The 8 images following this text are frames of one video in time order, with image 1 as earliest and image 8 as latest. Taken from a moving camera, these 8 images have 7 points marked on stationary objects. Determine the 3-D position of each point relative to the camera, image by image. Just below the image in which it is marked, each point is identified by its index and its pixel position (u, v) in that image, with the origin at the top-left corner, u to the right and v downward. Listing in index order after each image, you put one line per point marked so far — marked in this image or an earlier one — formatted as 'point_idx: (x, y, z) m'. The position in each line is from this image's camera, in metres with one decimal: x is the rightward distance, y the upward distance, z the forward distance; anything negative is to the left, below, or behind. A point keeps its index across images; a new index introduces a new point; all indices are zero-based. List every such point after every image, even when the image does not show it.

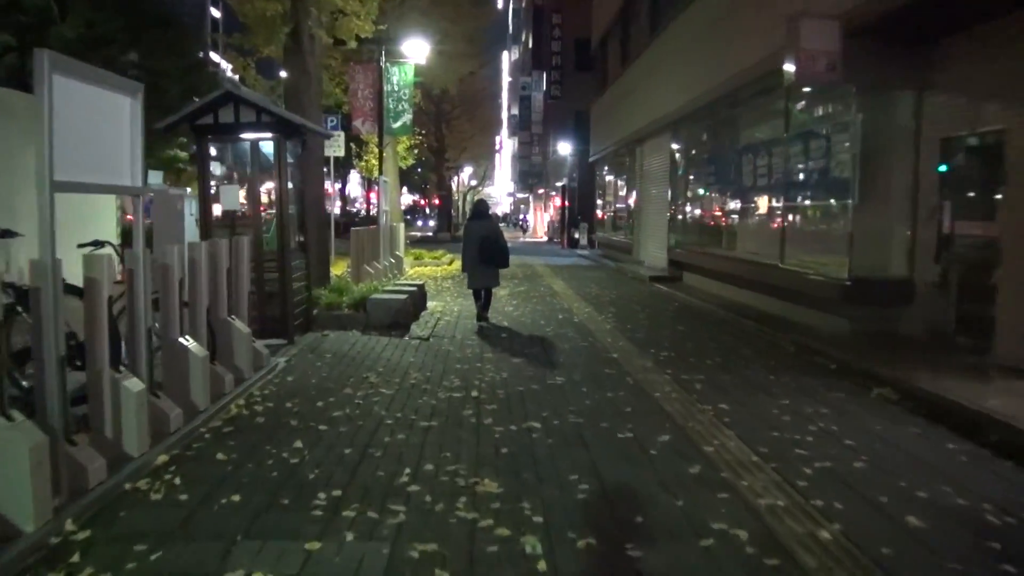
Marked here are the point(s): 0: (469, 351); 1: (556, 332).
0: (-0.4, -0.6, +8.9) m
1: (+0.5, -0.5, +10.5) m
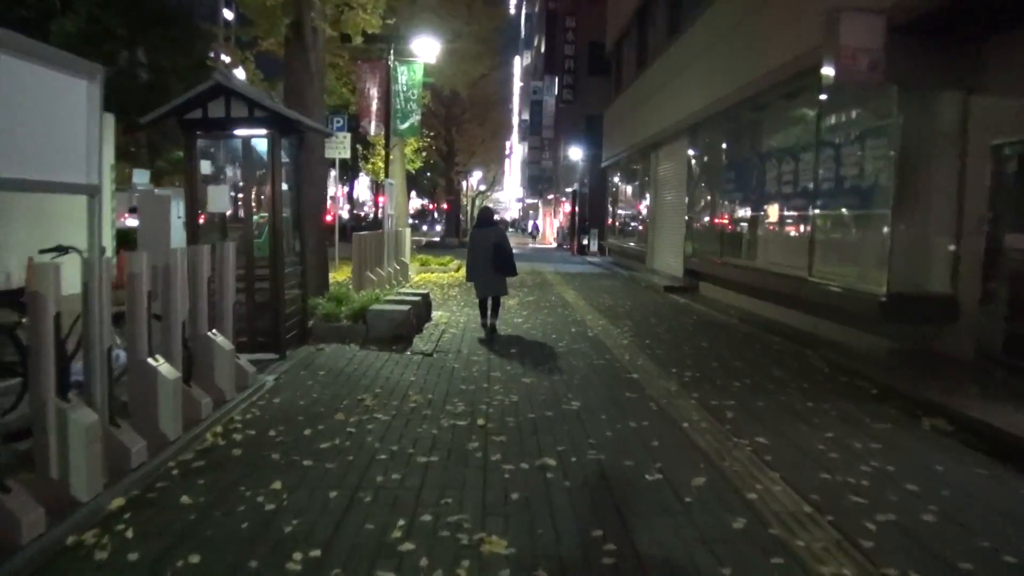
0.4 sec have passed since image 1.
0: (-0.3, -0.7, +8.2) m
1: (+0.6, -0.6, +9.8) m
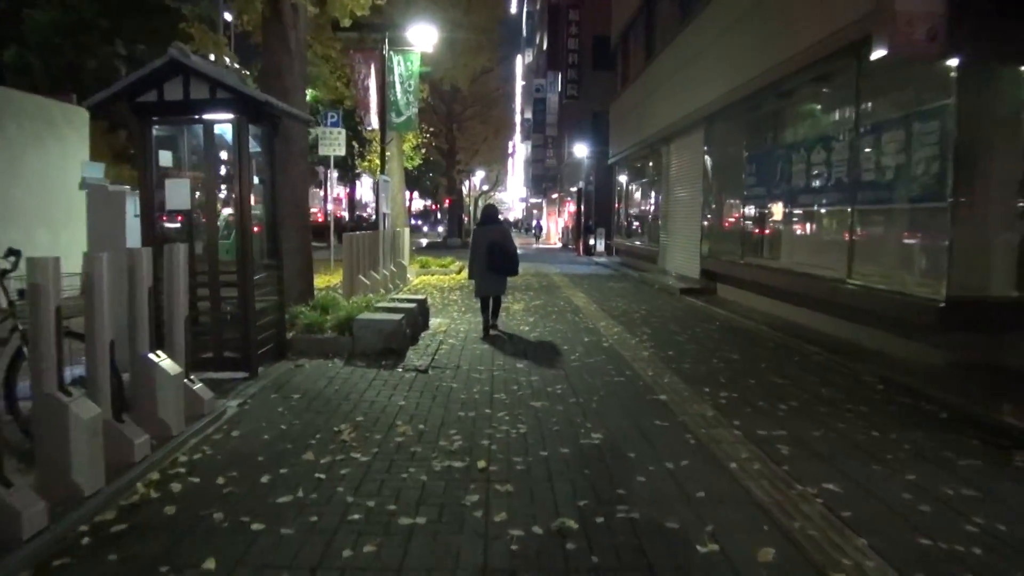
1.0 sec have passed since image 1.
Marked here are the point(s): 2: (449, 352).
0: (-0.3, -0.8, +7.0) m
1: (+0.7, -0.7, +8.6) m
2: (-0.6, -0.6, +8.9) m
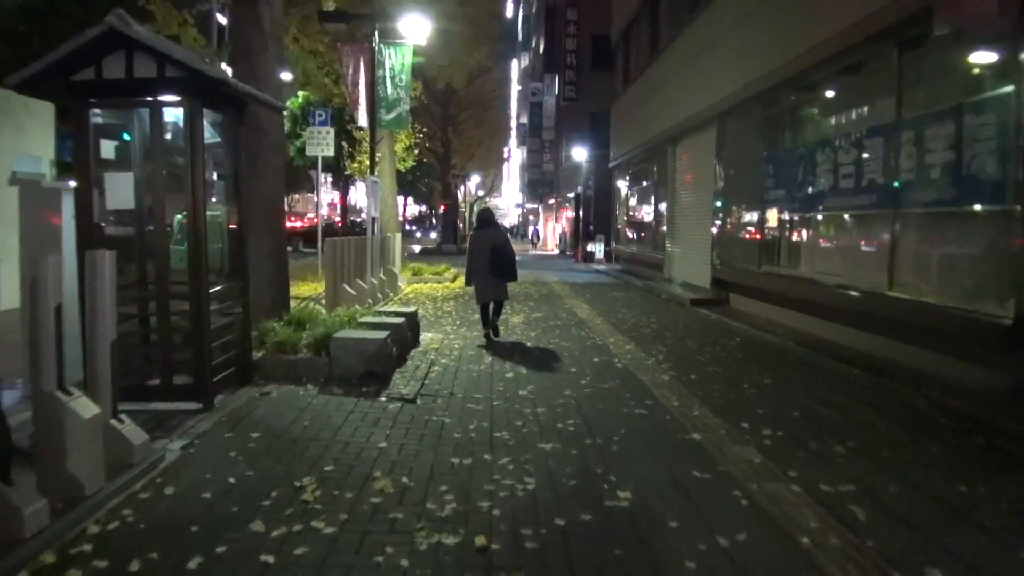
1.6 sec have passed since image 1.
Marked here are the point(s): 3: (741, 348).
0: (-0.3, -0.9, +5.9) m
1: (+0.7, -0.8, +7.5) m
2: (-0.6, -0.8, +7.8) m
3: (+2.6, -0.7, +10.0) m
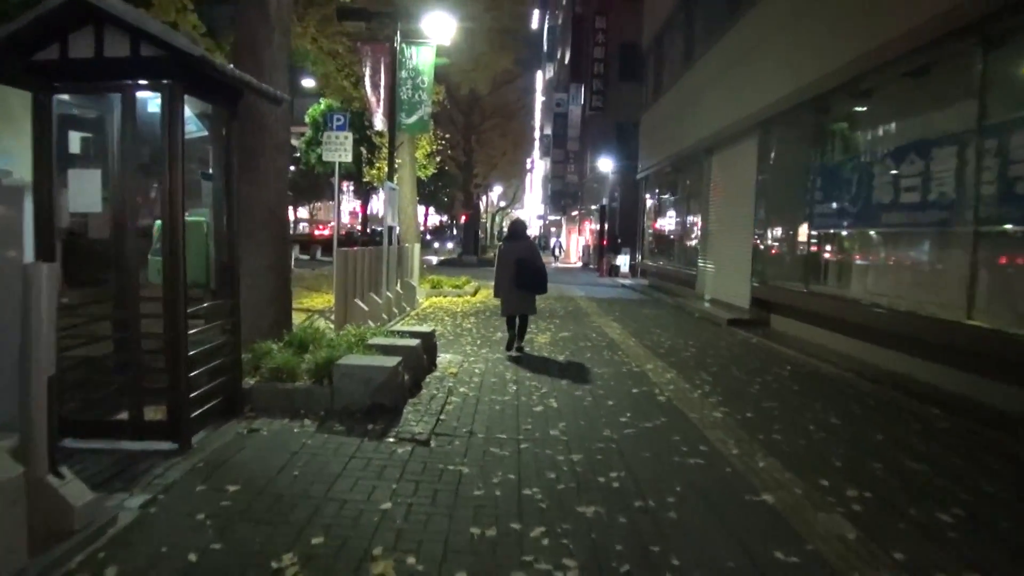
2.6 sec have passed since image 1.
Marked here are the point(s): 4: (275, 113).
0: (-0.1, -1.0, +4.9) m
1: (+0.9, -1.0, +6.5) m
2: (-0.4, -0.9, +6.8) m
3: (+2.9, -0.9, +8.9) m
4: (-2.0, +1.5, +7.4) m
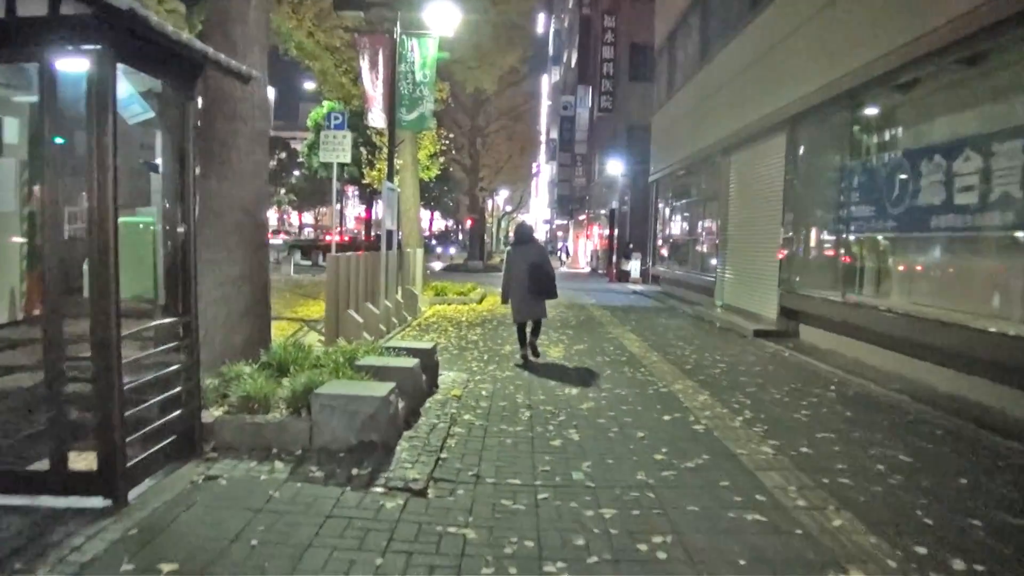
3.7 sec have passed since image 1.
0: (0.0, -1.1, +3.9) m
1: (+1.0, -1.1, +5.5) m
2: (-0.3, -1.0, +5.8) m
3: (+3.0, -1.0, +7.9) m
4: (-1.9, +1.4, +6.4) m
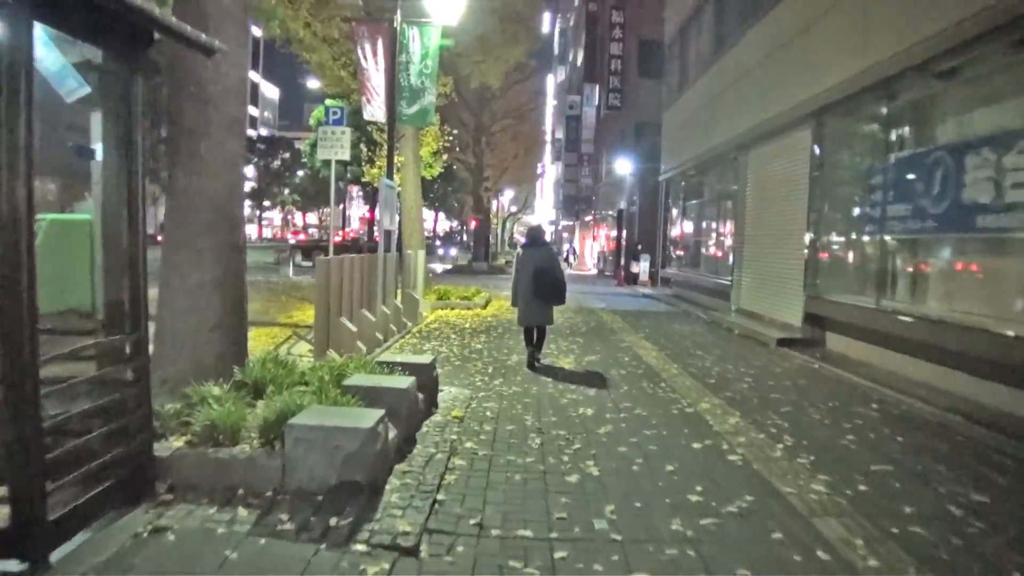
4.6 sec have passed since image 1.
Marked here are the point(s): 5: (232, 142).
0: (0.0, -1.2, +3.1) m
1: (+1.0, -1.1, +4.7) m
2: (-0.3, -1.1, +5.0) m
3: (+3.0, -1.1, +7.0) m
4: (-1.8, +1.3, +5.6) m
5: (-1.8, +1.0, +5.7) m
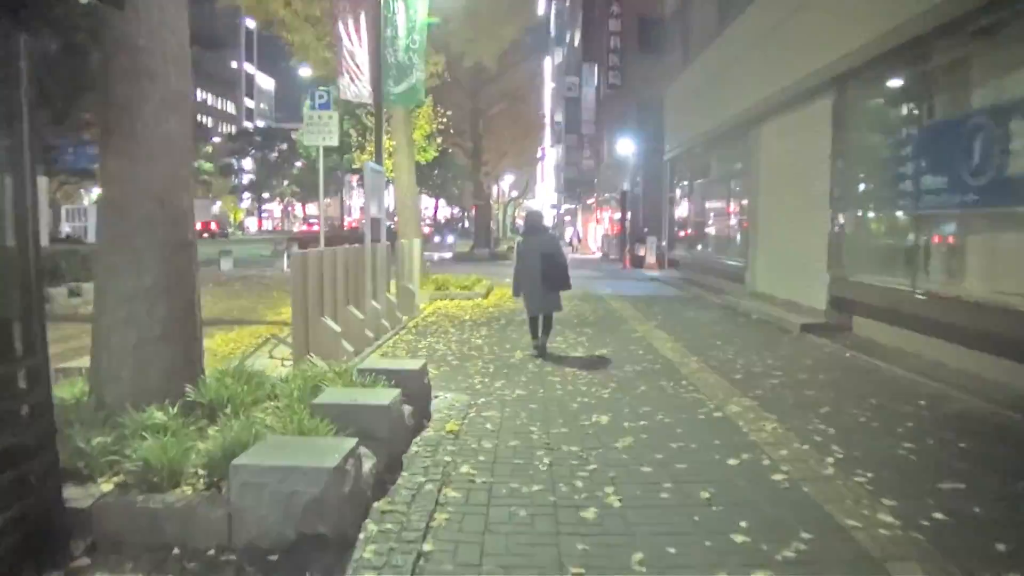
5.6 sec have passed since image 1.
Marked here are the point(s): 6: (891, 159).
0: (0.0, -1.2, +2.2) m
1: (+1.1, -1.1, +3.8) m
2: (-0.2, -1.1, +4.1) m
3: (+3.0, -1.0, +6.2) m
4: (-1.9, +1.3, +4.7) m
5: (-1.9, +0.9, +4.8) m
6: (+4.7, +1.6, +10.9) m
